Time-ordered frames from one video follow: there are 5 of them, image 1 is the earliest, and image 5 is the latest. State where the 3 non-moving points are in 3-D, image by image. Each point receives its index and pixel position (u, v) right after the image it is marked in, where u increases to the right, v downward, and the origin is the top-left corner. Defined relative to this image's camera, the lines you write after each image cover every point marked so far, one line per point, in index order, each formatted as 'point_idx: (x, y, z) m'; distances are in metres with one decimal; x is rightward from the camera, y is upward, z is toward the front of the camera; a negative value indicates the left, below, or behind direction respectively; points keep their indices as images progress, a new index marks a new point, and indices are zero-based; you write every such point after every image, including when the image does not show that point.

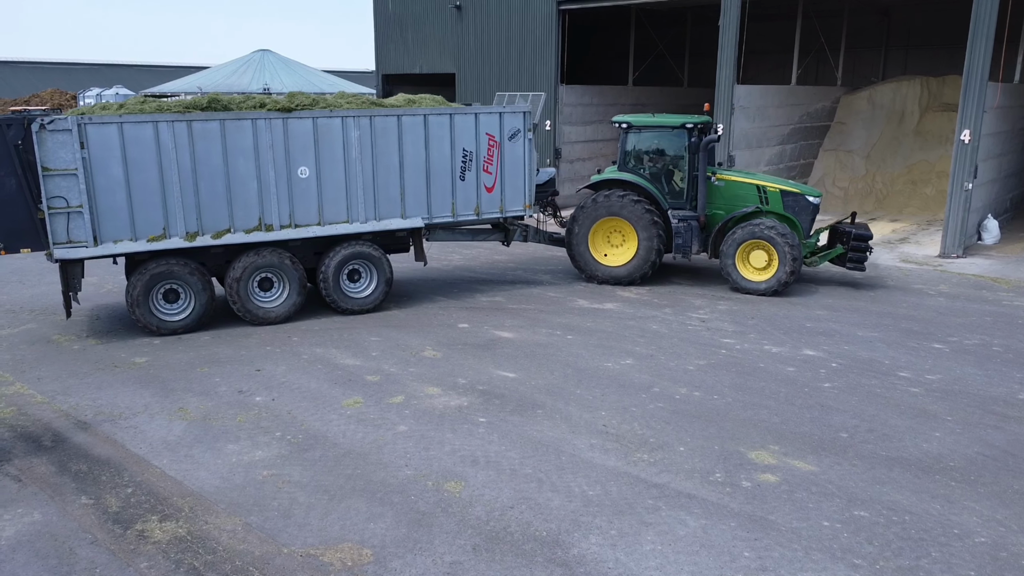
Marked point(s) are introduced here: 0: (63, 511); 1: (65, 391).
0: (-3.1, -1.5, +5.4) m
1: (-4.3, -1.0, +7.6) m
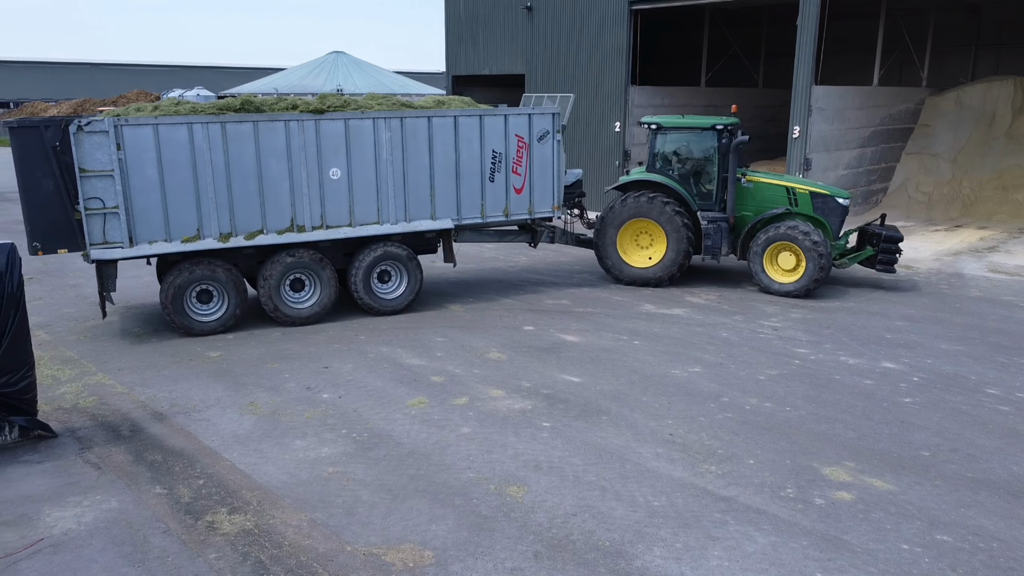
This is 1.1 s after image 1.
0: (-2.6, -1.5, +5.6) m
1: (-3.7, -0.9, +7.9) m
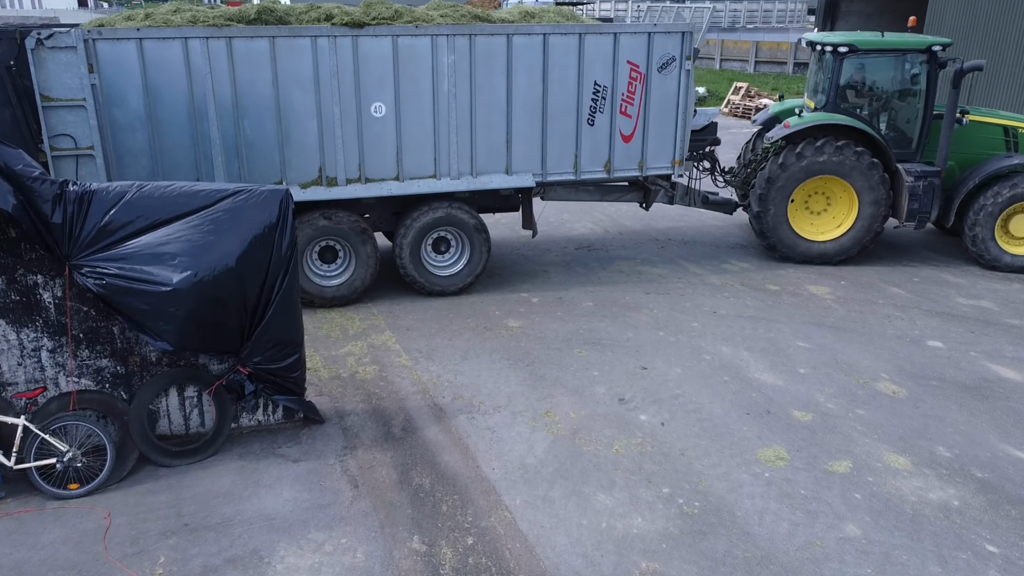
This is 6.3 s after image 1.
0: (-0.6, -1.4, +4.2) m
1: (-0.7, -0.5, +6.6) m
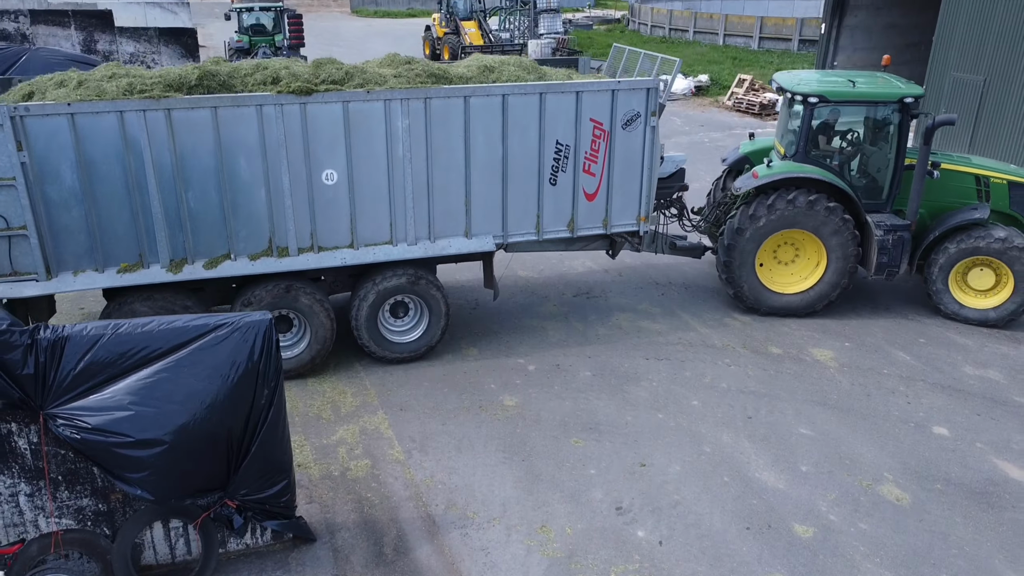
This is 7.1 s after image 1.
0: (-0.7, -2.3, +4.1) m
1: (-0.7, -1.3, +6.4) m
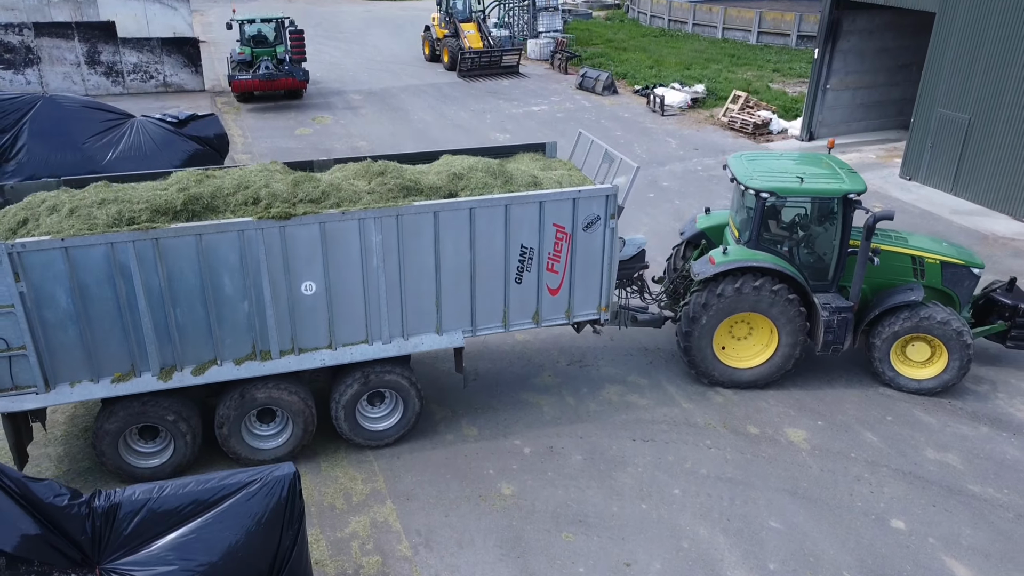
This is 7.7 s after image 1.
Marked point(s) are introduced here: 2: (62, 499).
0: (-0.7, -3.3, +4.8) m
1: (-0.7, -2.2, +7.1) m
2: (-2.8, -1.2, +4.9) m
